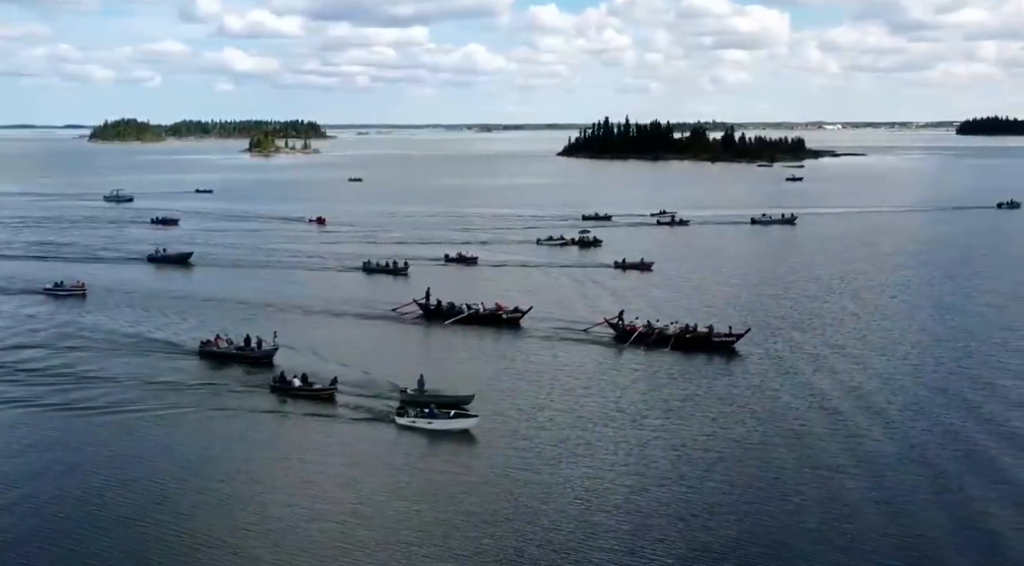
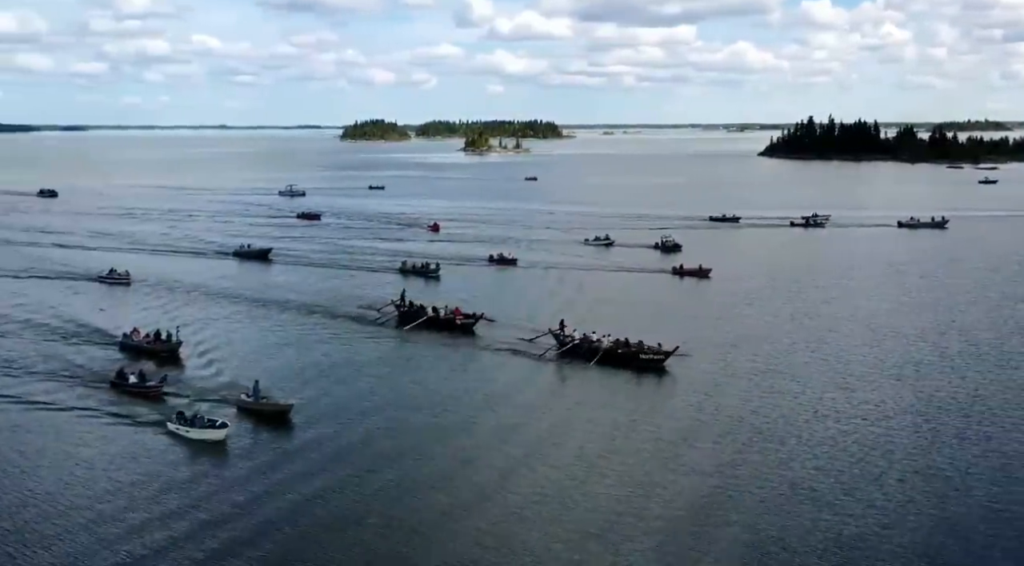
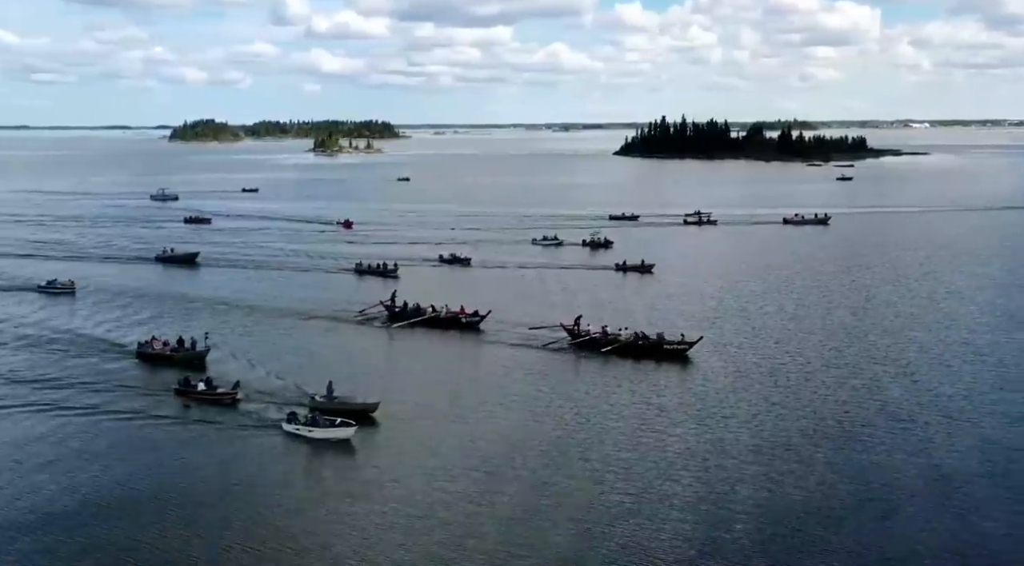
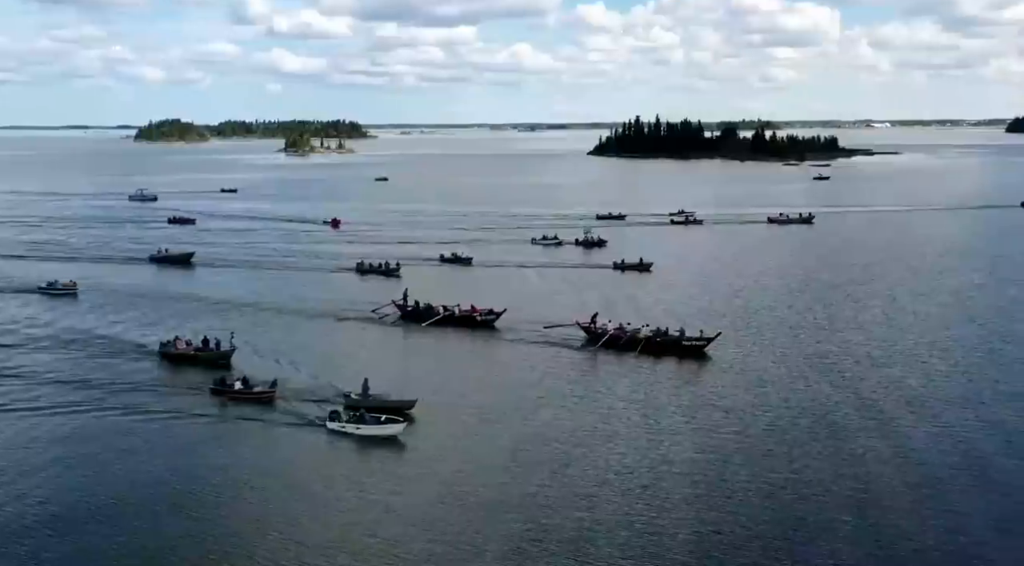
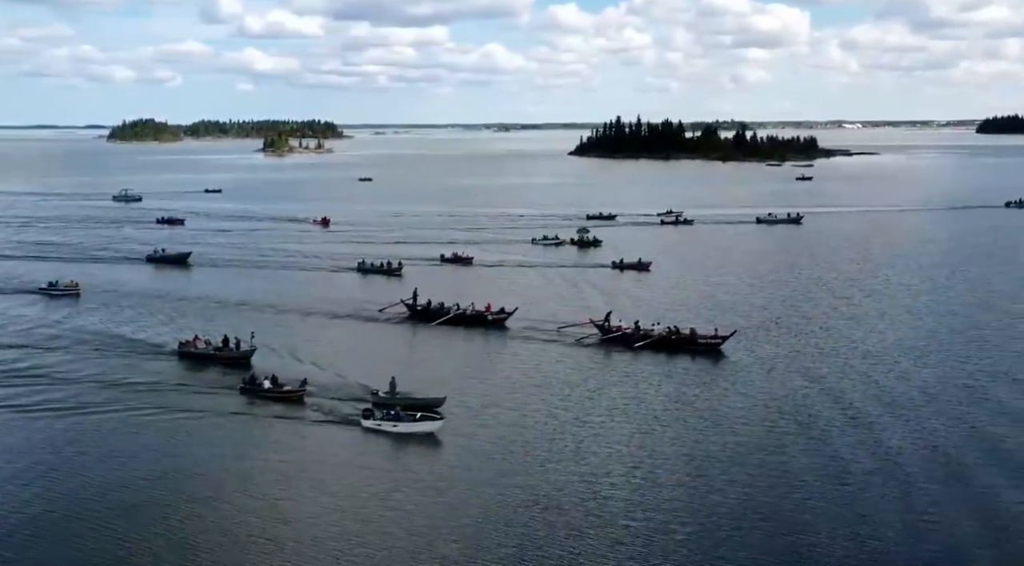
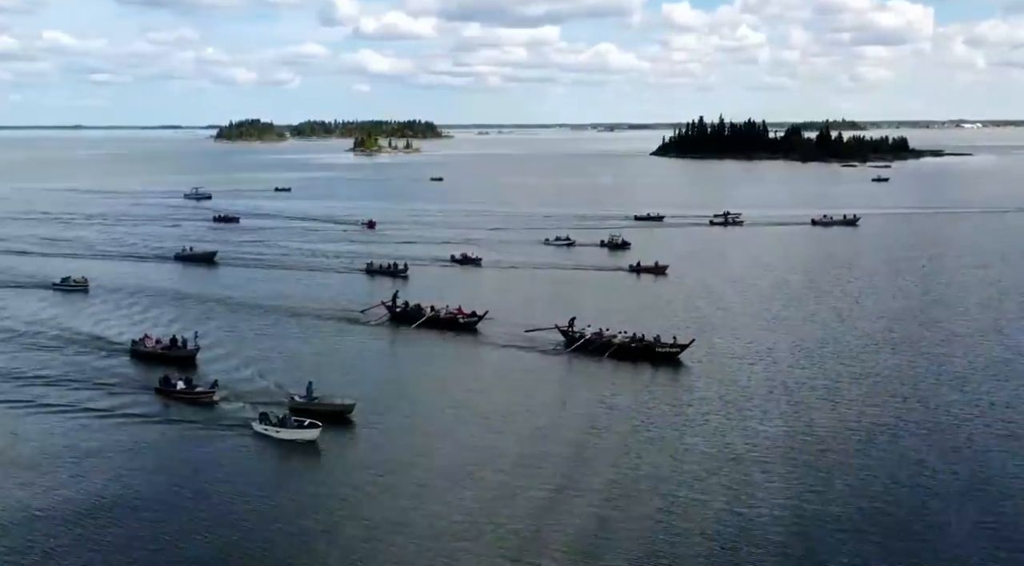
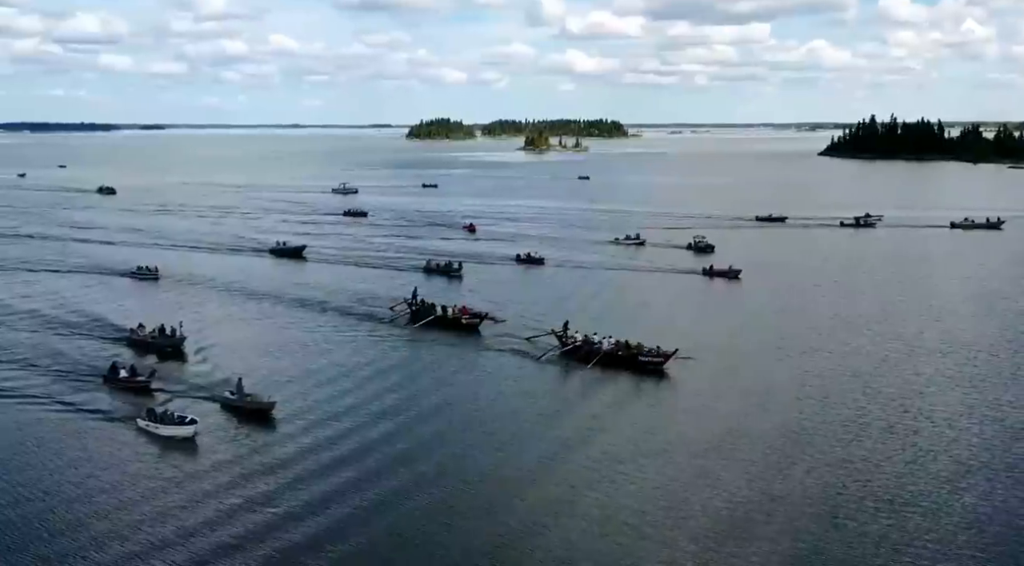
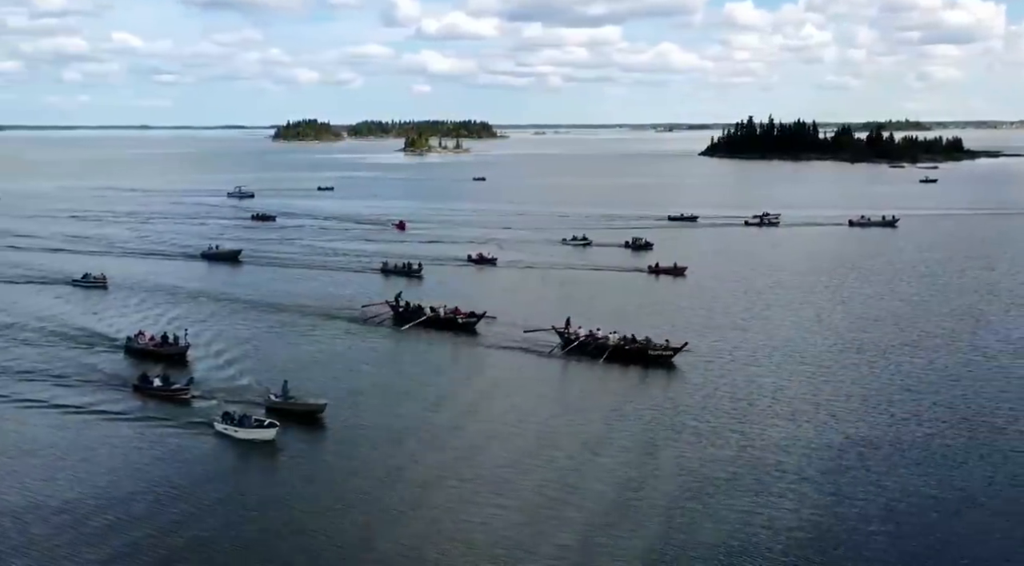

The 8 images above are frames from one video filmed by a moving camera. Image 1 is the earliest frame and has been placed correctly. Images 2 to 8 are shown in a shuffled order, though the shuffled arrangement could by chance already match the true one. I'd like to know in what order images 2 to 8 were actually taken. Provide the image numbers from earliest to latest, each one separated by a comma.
5, 4, 3, 6, 8, 2, 7
